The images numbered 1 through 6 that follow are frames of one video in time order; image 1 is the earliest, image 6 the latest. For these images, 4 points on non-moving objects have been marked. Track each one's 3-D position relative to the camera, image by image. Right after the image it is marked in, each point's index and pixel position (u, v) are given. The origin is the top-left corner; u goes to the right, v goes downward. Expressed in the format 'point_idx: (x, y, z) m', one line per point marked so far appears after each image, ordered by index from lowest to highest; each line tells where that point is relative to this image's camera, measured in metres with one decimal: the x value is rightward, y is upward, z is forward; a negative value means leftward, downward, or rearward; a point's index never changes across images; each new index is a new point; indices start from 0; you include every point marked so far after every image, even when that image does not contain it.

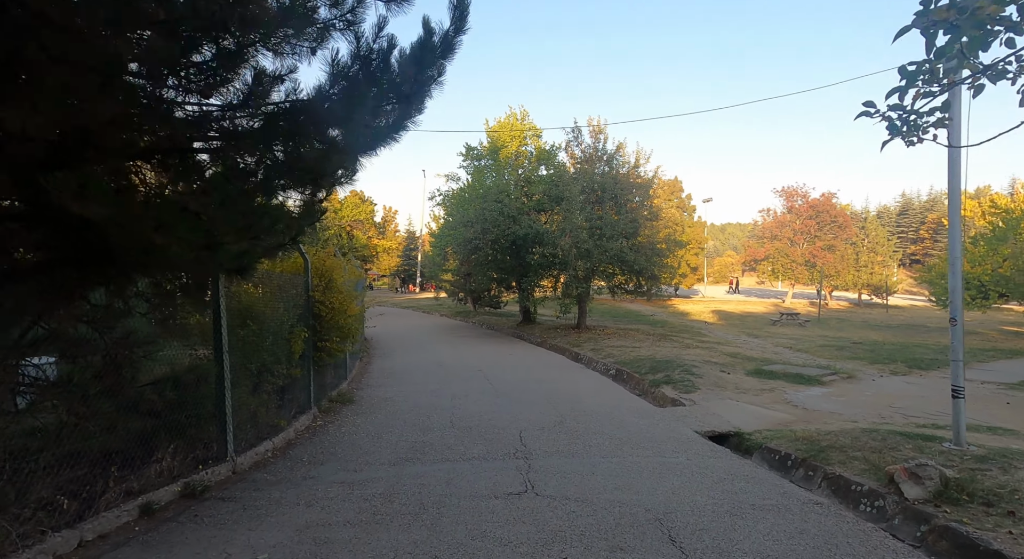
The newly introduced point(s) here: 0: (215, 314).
0: (-2.8, -0.3, +5.6) m
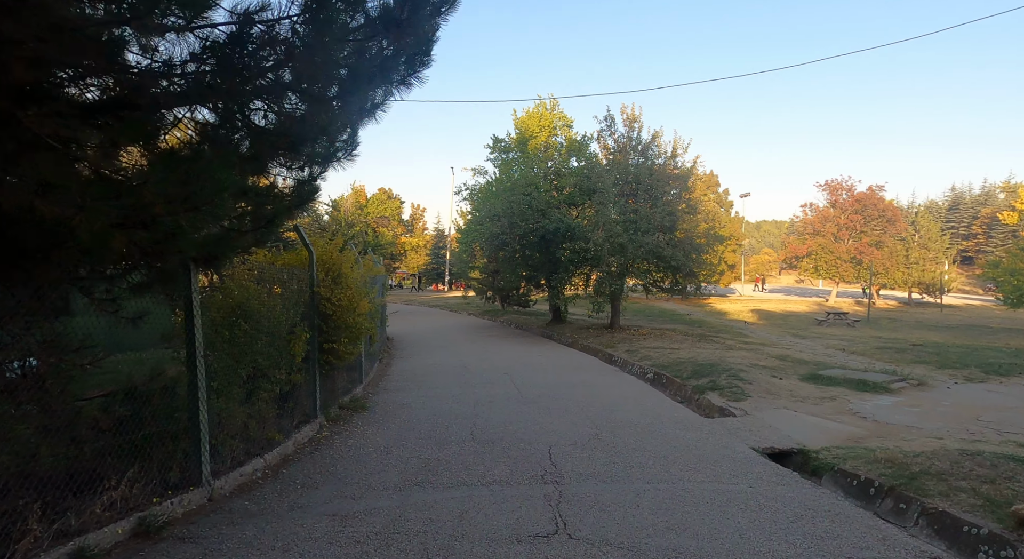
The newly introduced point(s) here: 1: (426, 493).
0: (-2.6, -0.3, +4.7) m
1: (-0.8, -1.9, +5.3) m
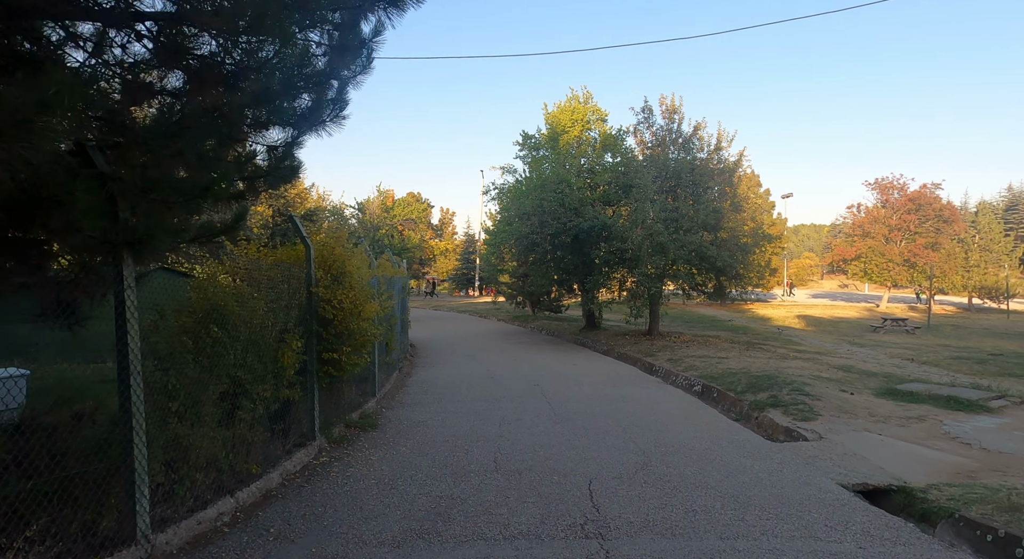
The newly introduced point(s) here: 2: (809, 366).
0: (-2.4, -0.2, +3.6) m
1: (-0.5, -1.9, +4.0) m
2: (+7.2, -2.1, +14.4) m
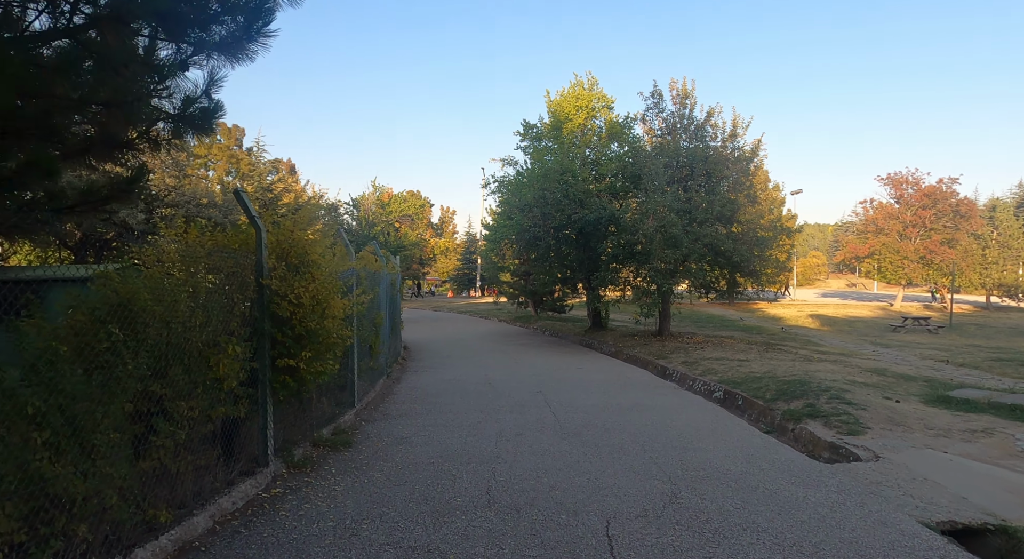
0: (-2.5, -0.1, +2.4) m
1: (-0.6, -1.7, +2.8) m
2: (+7.2, -2.0, +13.1) m
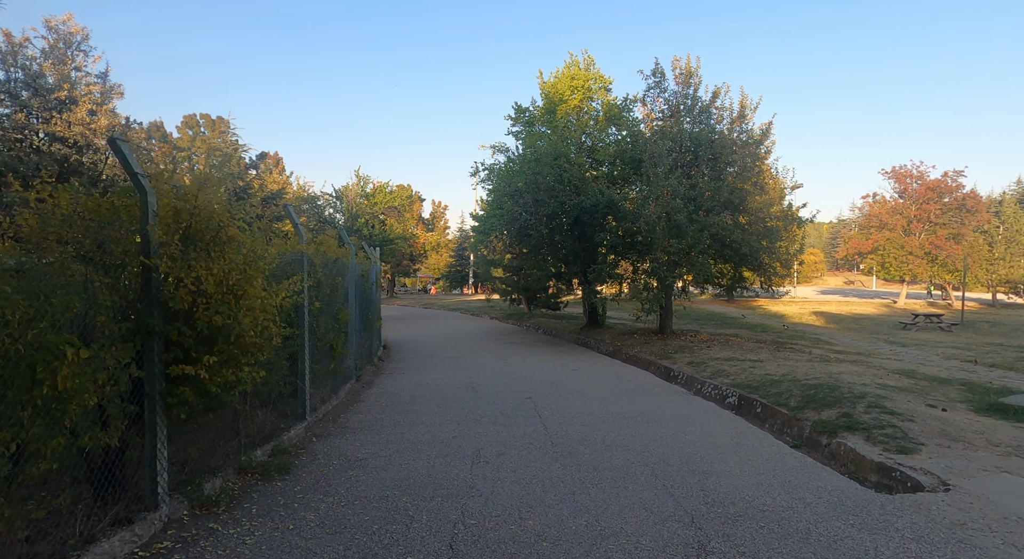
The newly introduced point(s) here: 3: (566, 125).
0: (-2.6, 0.0, +1.0) m
1: (-0.7, -1.6, +1.4) m
2: (+7.0, -1.8, +11.8) m
3: (+1.8, +5.1, +19.8) m
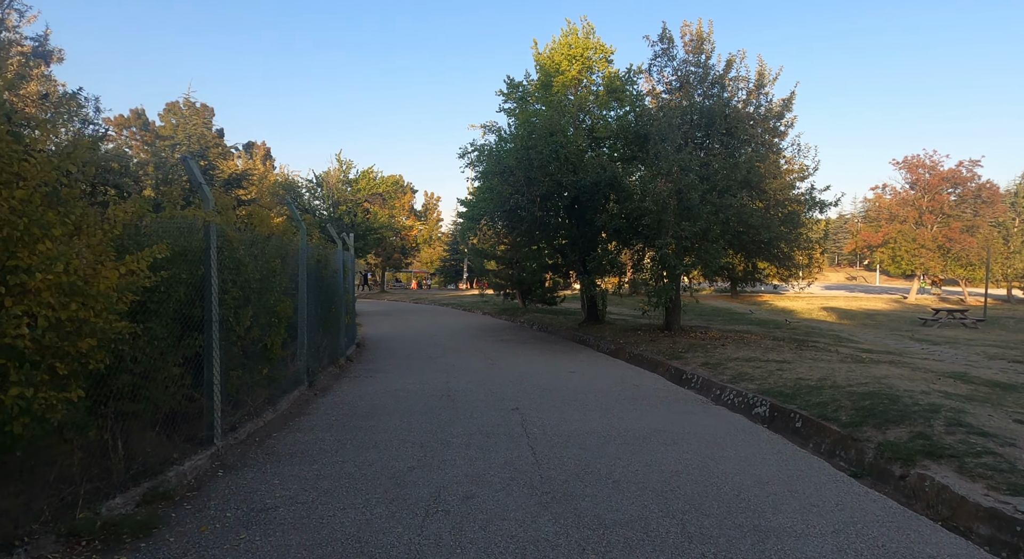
0: (-2.8, +0.2, -0.7) m
1: (-0.9, -1.5, -0.3) m
2: (+6.7, -1.6, +10.1) m
3: (+1.5, +5.3, +18.0) m
